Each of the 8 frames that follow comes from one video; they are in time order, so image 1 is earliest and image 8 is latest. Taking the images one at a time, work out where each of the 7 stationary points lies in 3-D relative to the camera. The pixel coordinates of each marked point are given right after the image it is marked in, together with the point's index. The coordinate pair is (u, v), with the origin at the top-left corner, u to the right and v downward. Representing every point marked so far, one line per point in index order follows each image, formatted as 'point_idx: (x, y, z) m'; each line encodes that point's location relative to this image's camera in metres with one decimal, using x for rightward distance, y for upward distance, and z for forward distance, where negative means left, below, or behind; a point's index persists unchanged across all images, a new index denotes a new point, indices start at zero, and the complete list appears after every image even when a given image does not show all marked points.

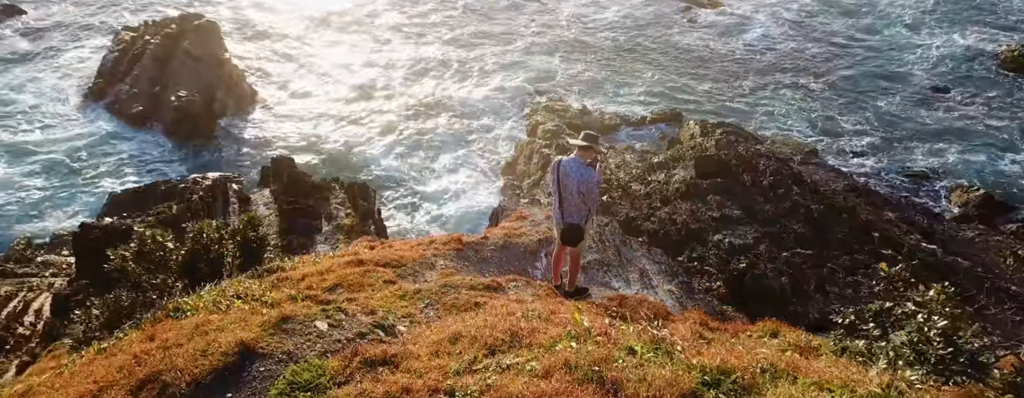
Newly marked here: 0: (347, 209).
0: (-4.9, -0.5, +17.4) m
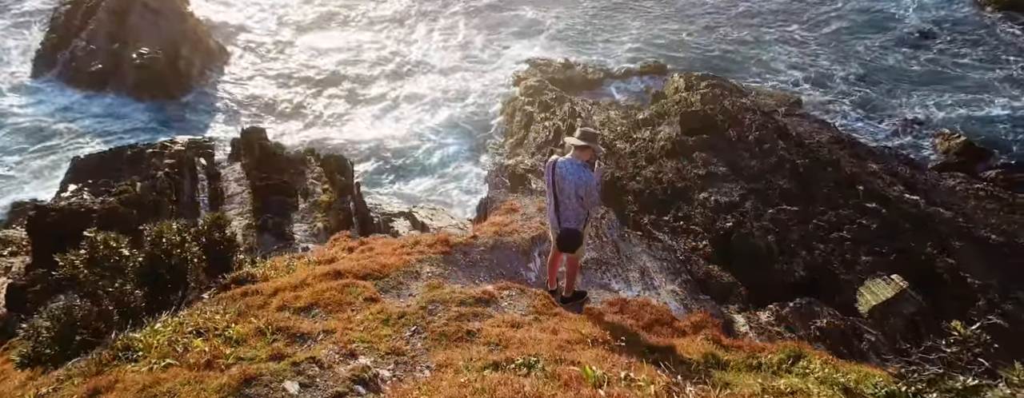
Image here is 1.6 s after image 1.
0: (-5.4, +0.3, +16.7) m
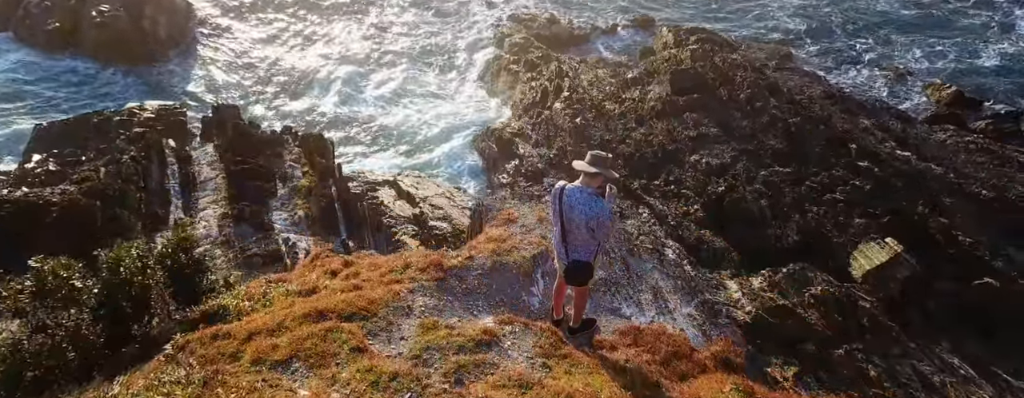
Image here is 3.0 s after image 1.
0: (-5.6, +0.8, +15.8) m
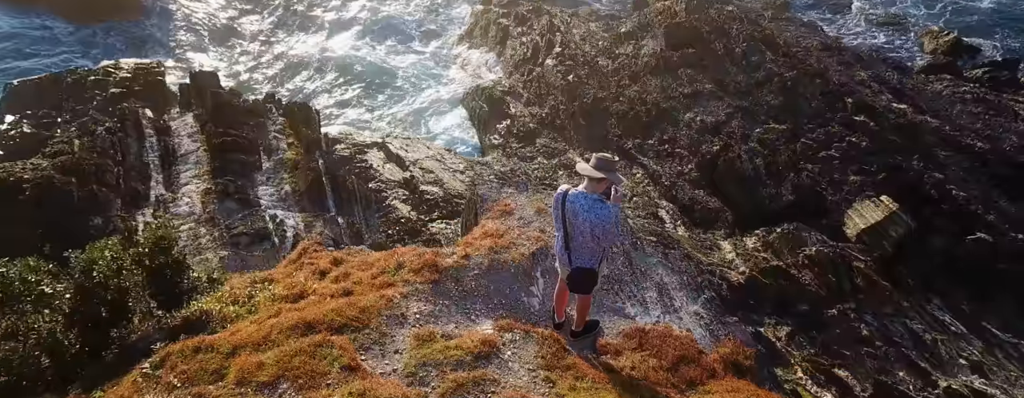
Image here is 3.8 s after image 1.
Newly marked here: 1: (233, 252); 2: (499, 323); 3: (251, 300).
0: (-5.8, +1.6, +15.3) m
1: (-5.4, -1.0, +11.3) m
2: (-0.1, -1.1, +5.1) m
3: (-2.6, -1.0, +5.8) m
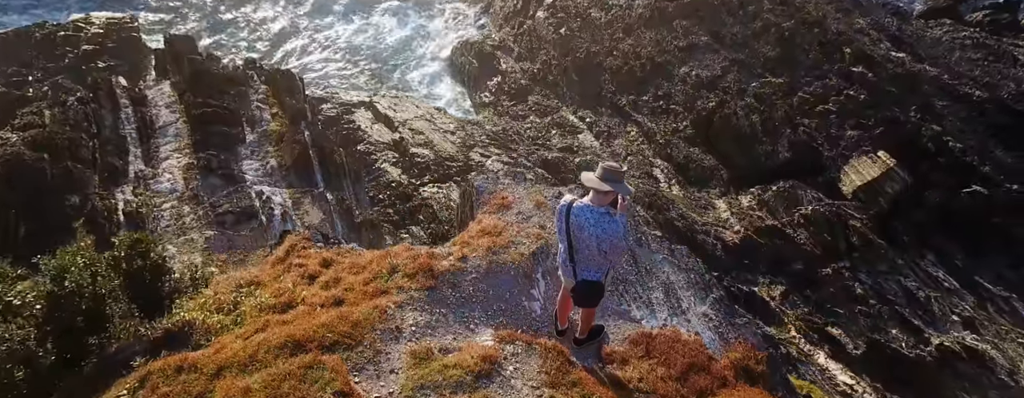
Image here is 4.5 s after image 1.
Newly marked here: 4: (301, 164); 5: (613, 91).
0: (-6.0, +2.3, +14.7) m
1: (-5.5, -0.6, +11.0) m
2: (-0.1, -1.1, +4.8) m
3: (-2.6, -1.0, +5.5) m
4: (-4.6, +0.7, +12.7) m
5: (+3.3, +3.2, +18.5) m
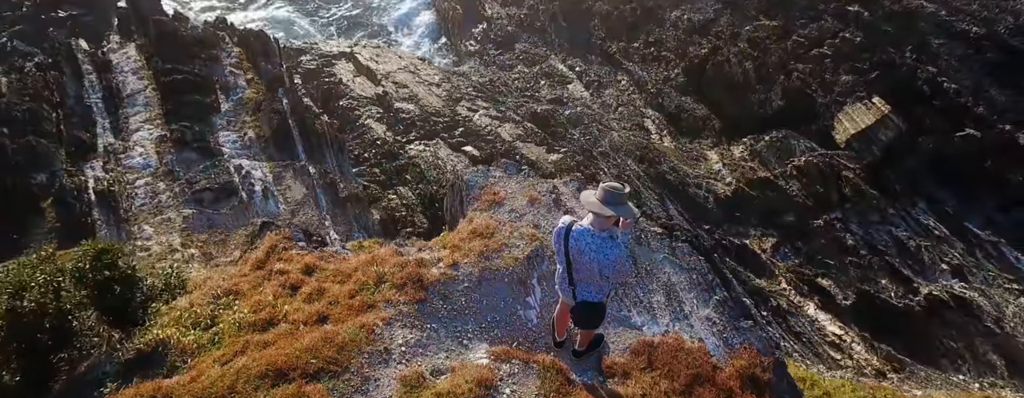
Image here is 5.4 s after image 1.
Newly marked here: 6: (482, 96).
0: (-6.3, +3.0, +14.0) m
1: (-5.7, -0.2, +10.5) m
2: (-0.1, -1.2, +4.5) m
3: (-2.7, -1.1, +5.2) m
4: (-4.8, +1.3, +12.2) m
5: (+2.9, +4.6, +17.8) m
6: (-1.0, +3.5, +19.2) m
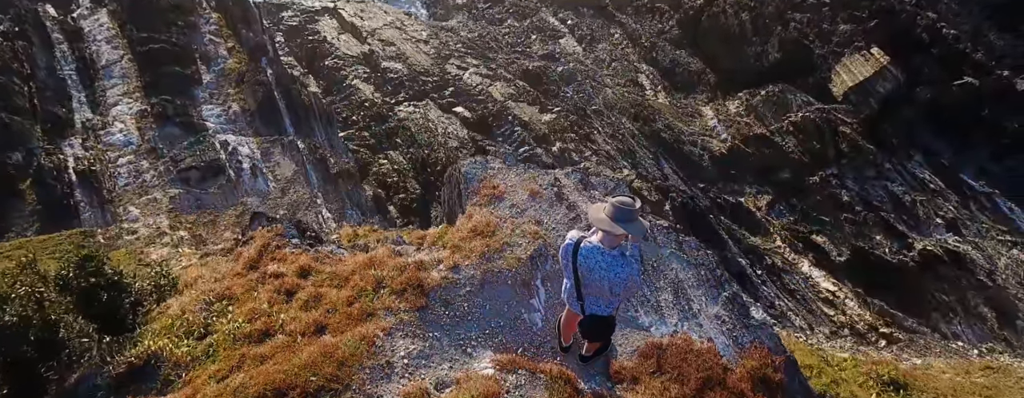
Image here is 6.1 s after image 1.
0: (-6.5, +3.7, +13.3) m
1: (-5.7, +0.1, +10.2) m
2: (-0.1, -1.2, +4.4) m
3: (-2.6, -1.1, +5.0) m
4: (-5.0, +1.8, +11.7) m
5: (+2.6, +5.7, +17.2) m
6: (-1.3, +4.7, +18.6) m
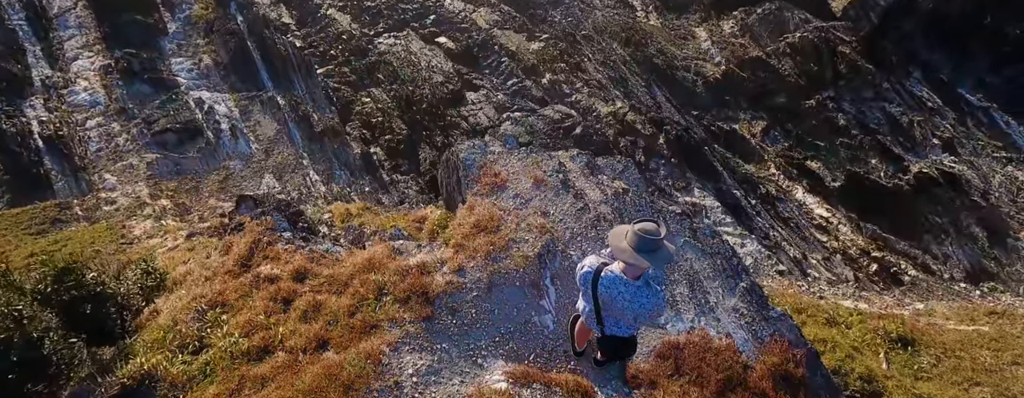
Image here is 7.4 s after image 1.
0: (-6.8, +4.6, +12.2) m
1: (-5.8, +0.7, +9.7) m
2: (0.0, -1.2, +4.2) m
3: (-2.5, -1.2, +4.8) m
4: (-5.2, +2.6, +10.9) m
5: (+2.1, +7.6, +15.9) m
6: (-1.8, +6.6, +17.4) m
